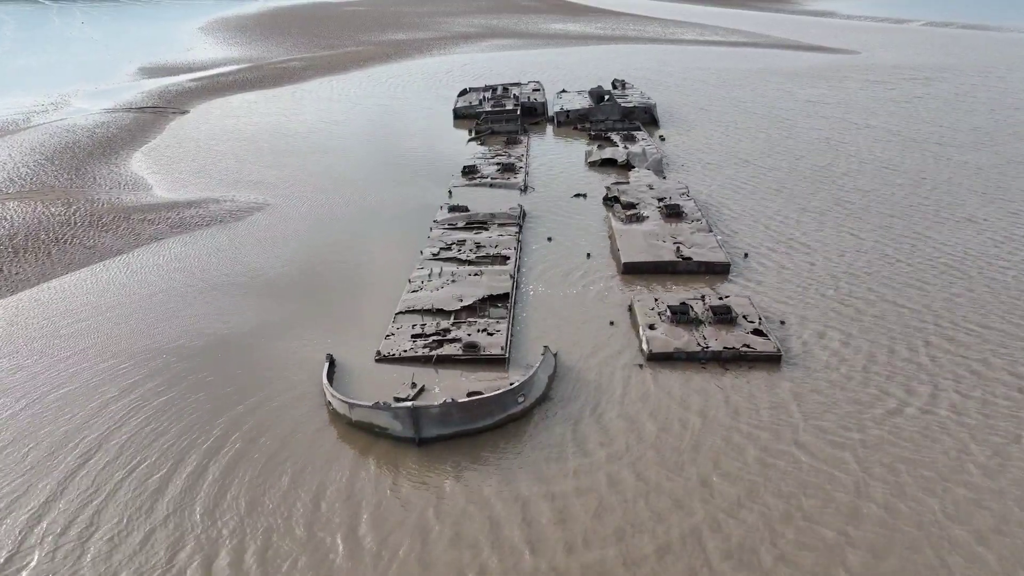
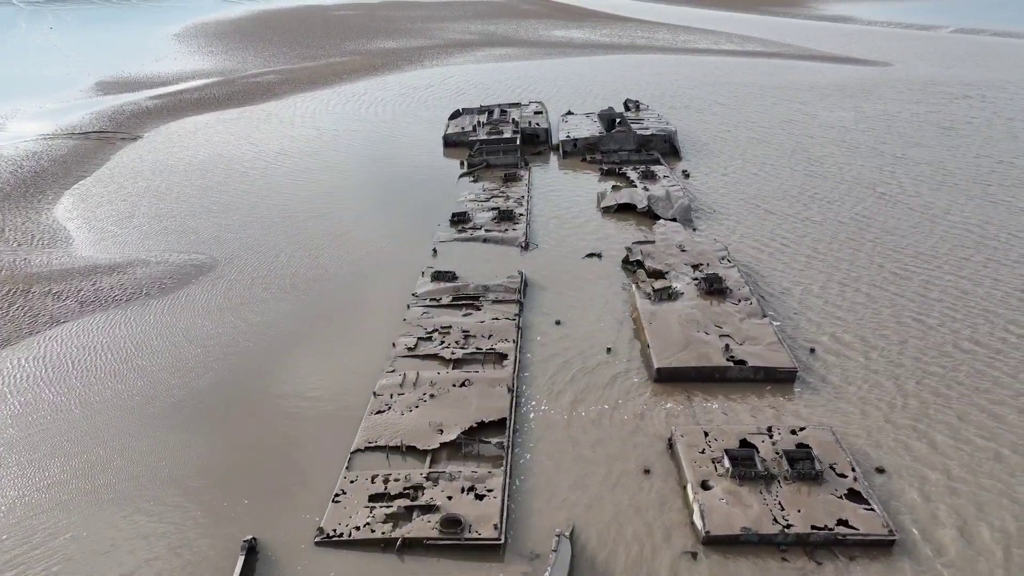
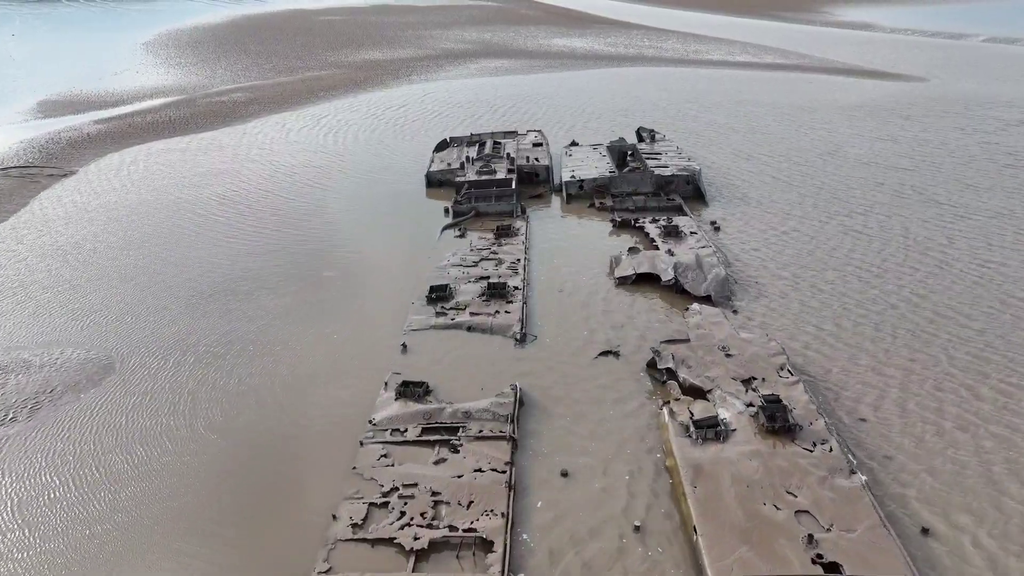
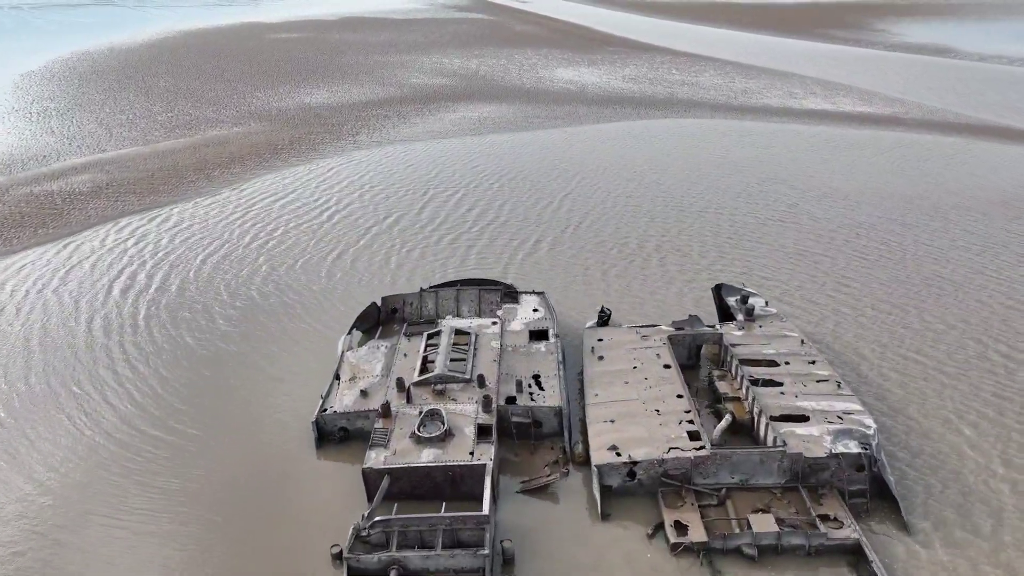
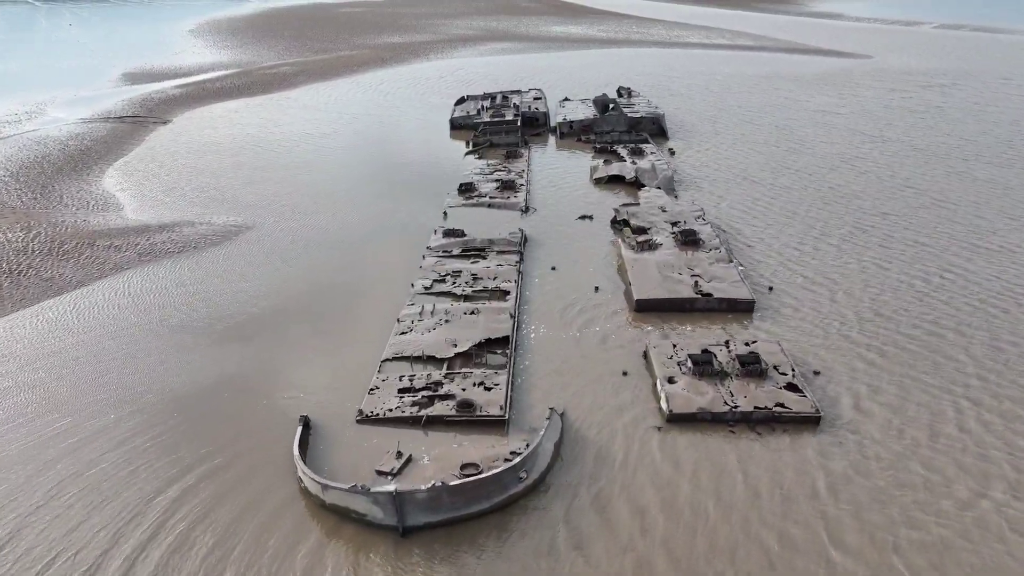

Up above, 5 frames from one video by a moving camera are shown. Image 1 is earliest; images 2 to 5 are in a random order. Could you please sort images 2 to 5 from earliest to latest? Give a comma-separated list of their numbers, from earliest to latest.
5, 2, 3, 4
